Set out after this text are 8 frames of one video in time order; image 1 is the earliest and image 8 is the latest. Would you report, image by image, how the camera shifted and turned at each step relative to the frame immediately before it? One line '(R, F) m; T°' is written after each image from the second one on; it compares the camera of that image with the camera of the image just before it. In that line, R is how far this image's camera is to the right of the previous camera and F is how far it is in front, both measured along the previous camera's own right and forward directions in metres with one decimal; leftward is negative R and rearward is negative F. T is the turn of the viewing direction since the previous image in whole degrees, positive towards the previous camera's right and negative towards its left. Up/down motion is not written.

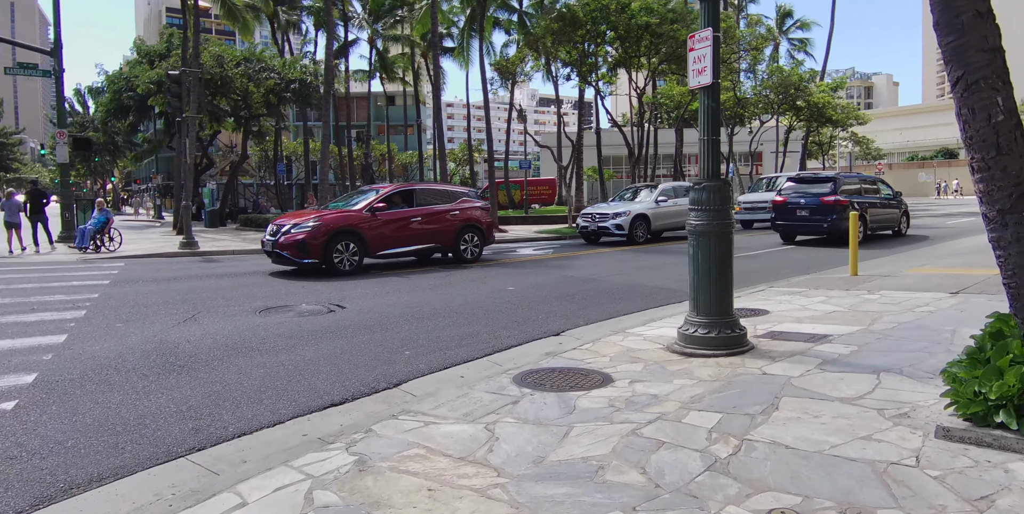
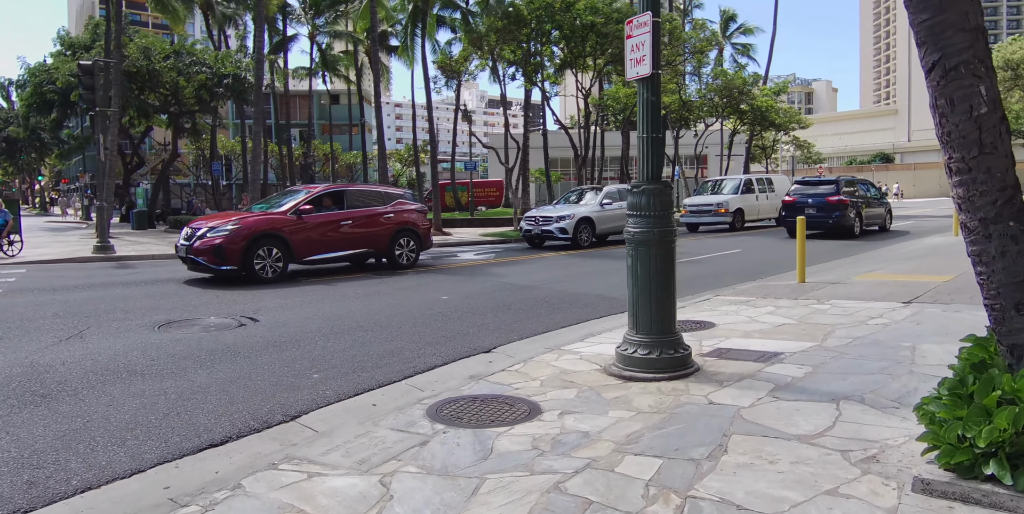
(+0.3, +0.8) m; +4°
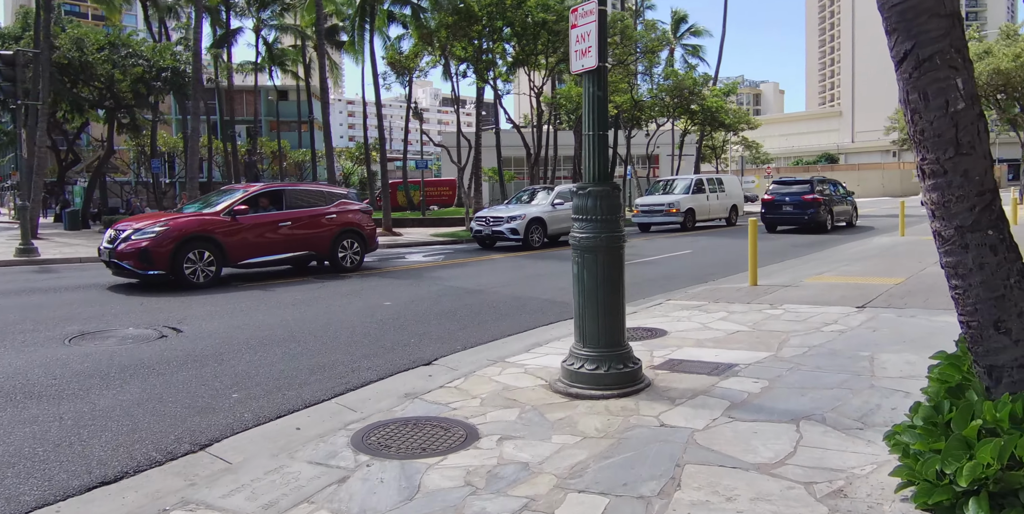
(+0.2, +0.5) m; +4°
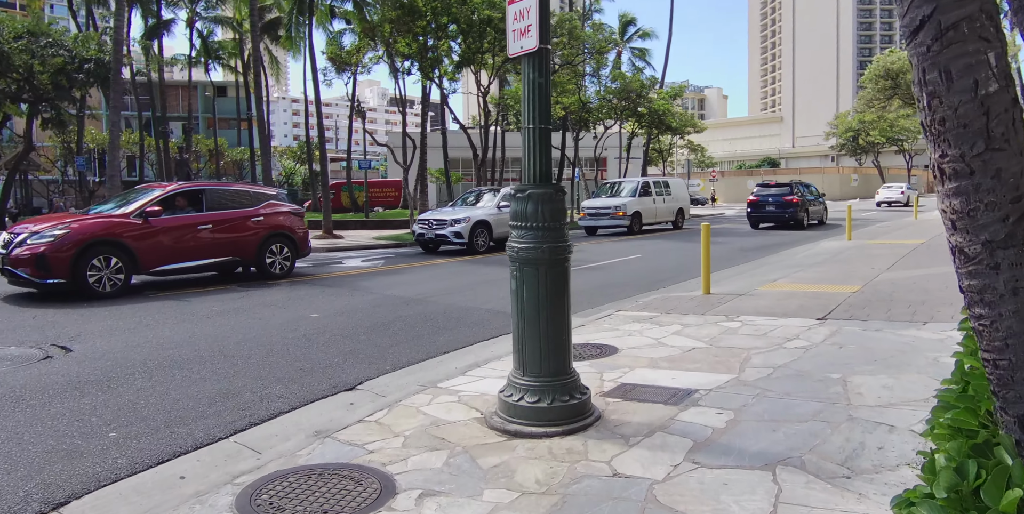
(+0.1, +0.8) m; +4°
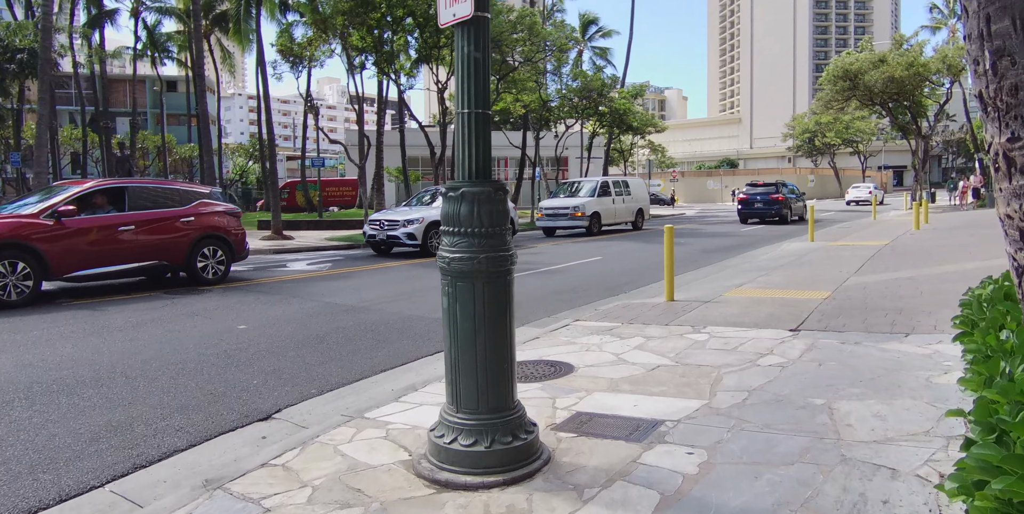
(+0.2, +0.8) m; +3°
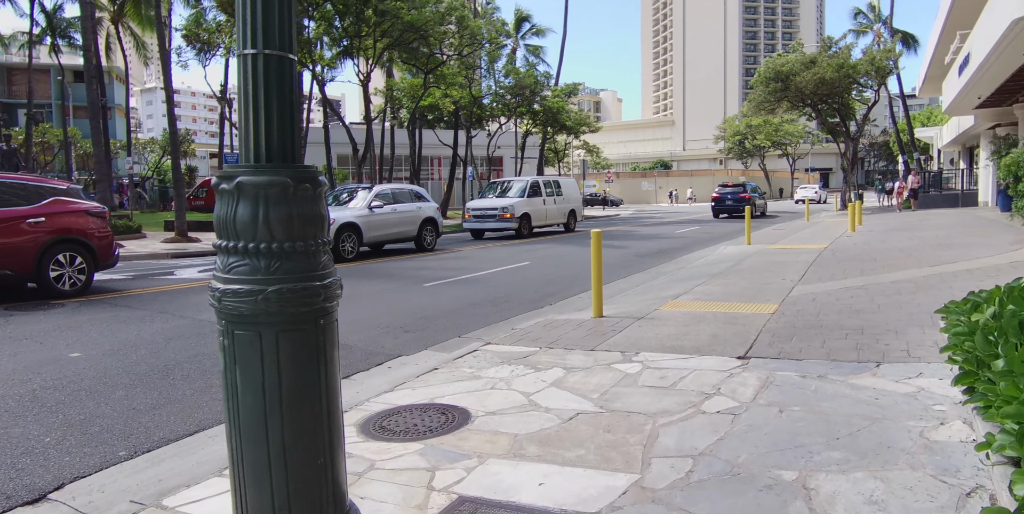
(+0.4, +1.3) m; +5°
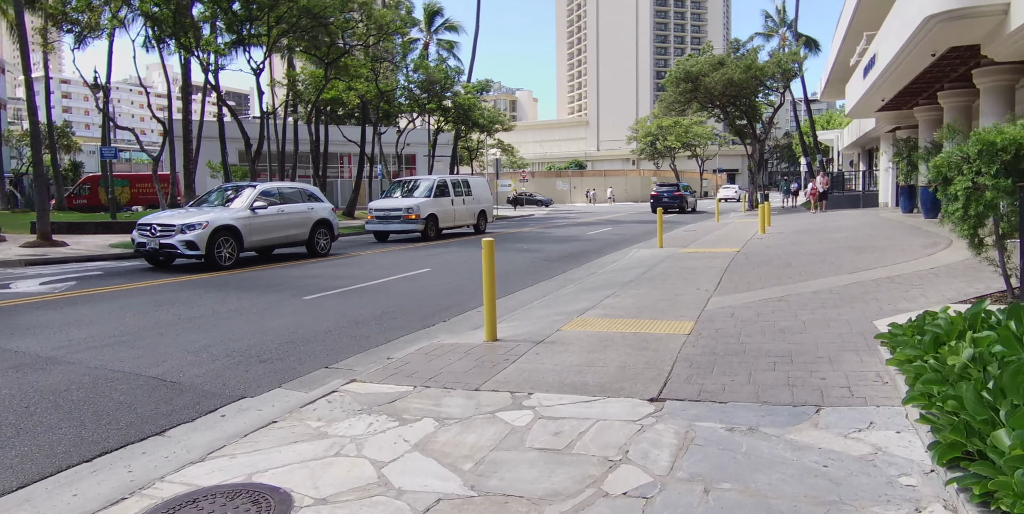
(+0.4, +1.1) m; +7°
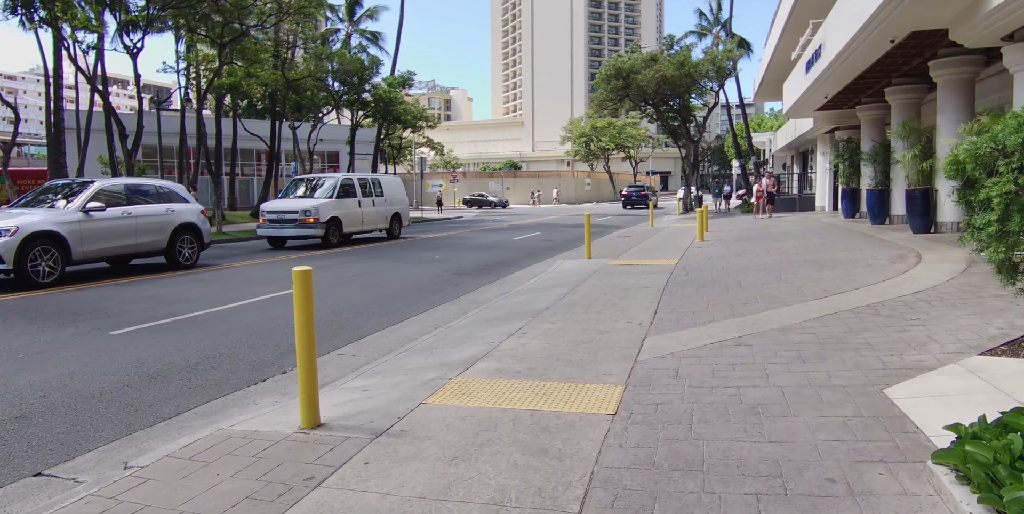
(+0.6, +2.1) m; +6°
